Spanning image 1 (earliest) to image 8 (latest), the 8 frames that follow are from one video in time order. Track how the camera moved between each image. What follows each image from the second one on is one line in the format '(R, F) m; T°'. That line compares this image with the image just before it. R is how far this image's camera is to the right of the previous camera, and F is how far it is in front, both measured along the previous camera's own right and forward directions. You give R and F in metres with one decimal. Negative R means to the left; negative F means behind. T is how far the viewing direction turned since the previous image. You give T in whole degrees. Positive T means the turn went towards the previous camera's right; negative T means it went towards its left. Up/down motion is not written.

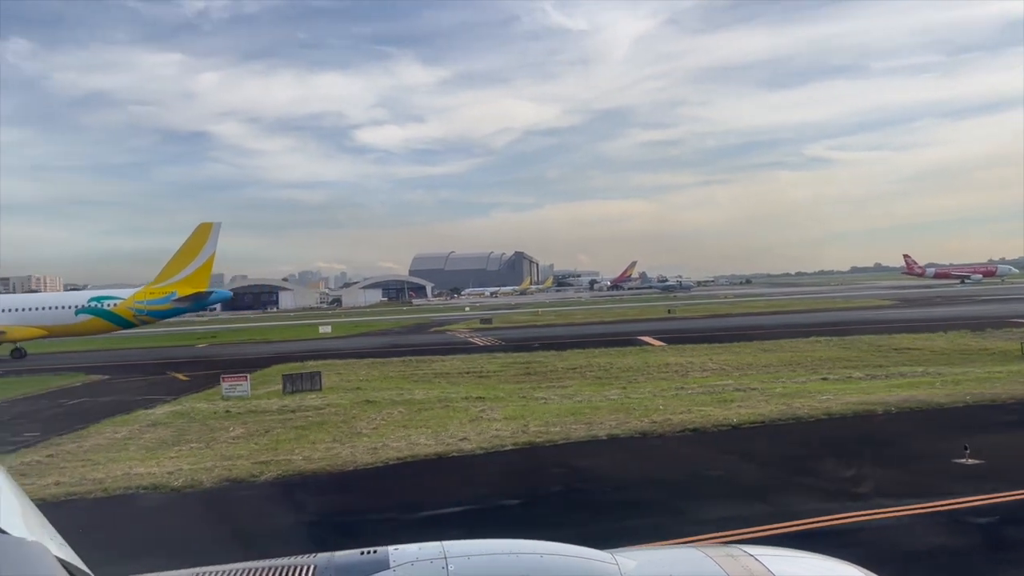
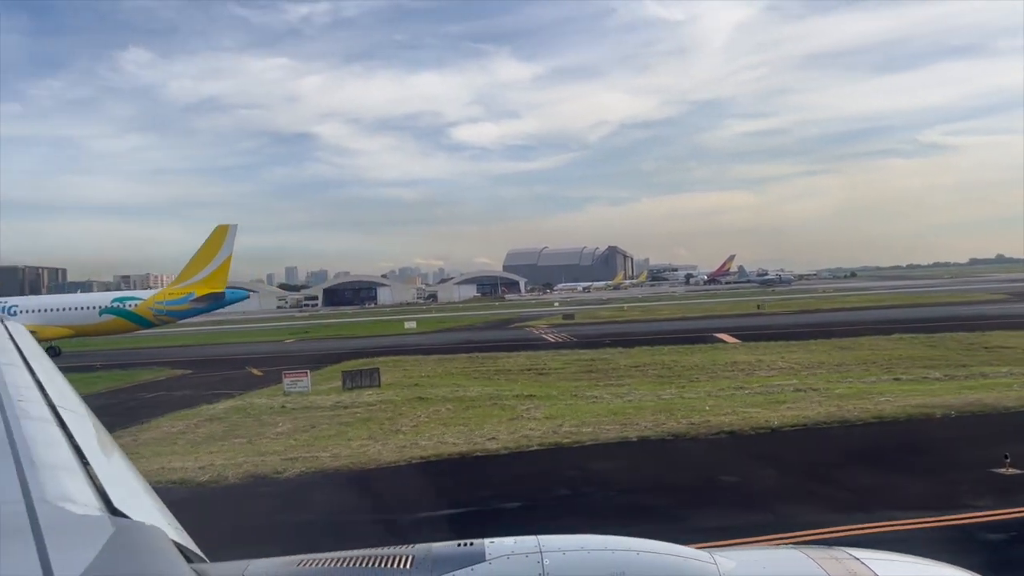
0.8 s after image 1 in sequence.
(+1.1, +0.2) m; -6°
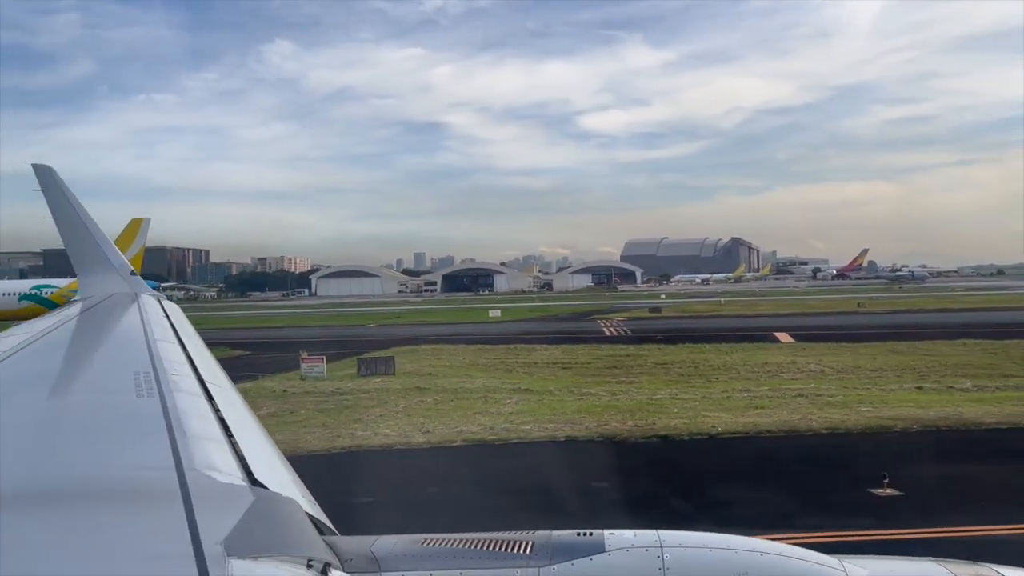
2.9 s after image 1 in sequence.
(+3.0, +0.2) m; -8°
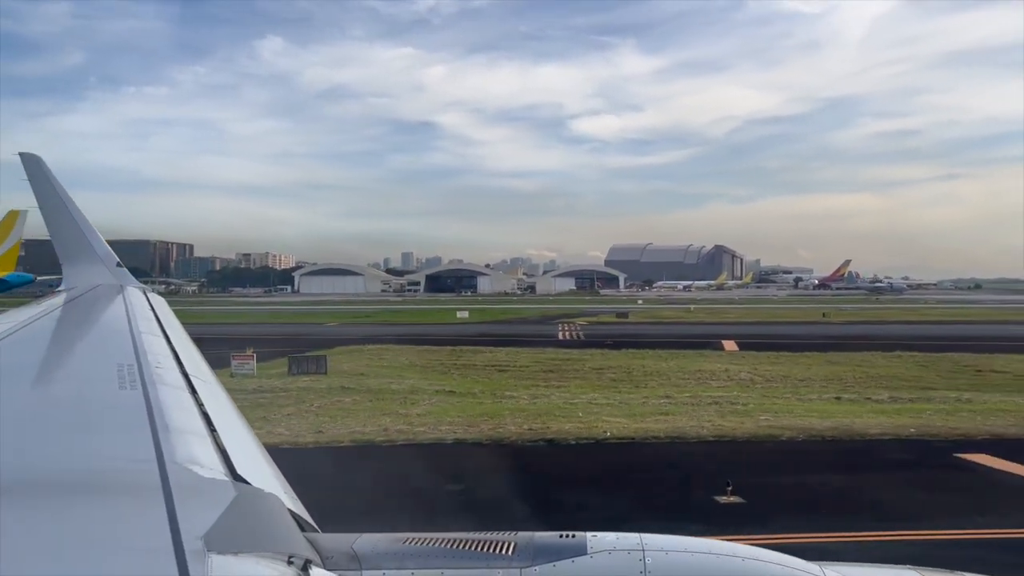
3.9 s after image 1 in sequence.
(+1.5, -0.1) m; +1°
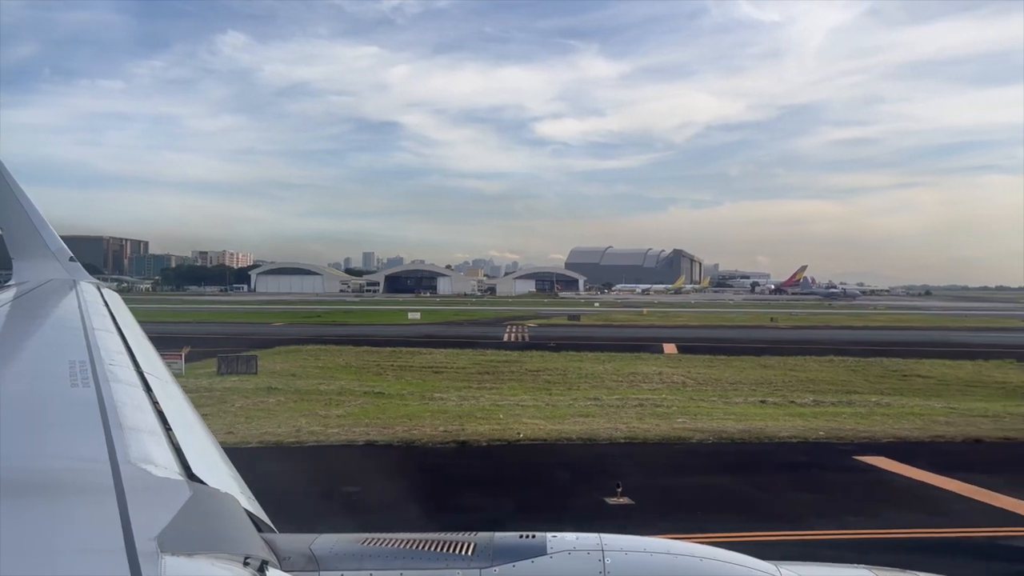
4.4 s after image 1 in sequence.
(+0.8, 0.0) m; +3°
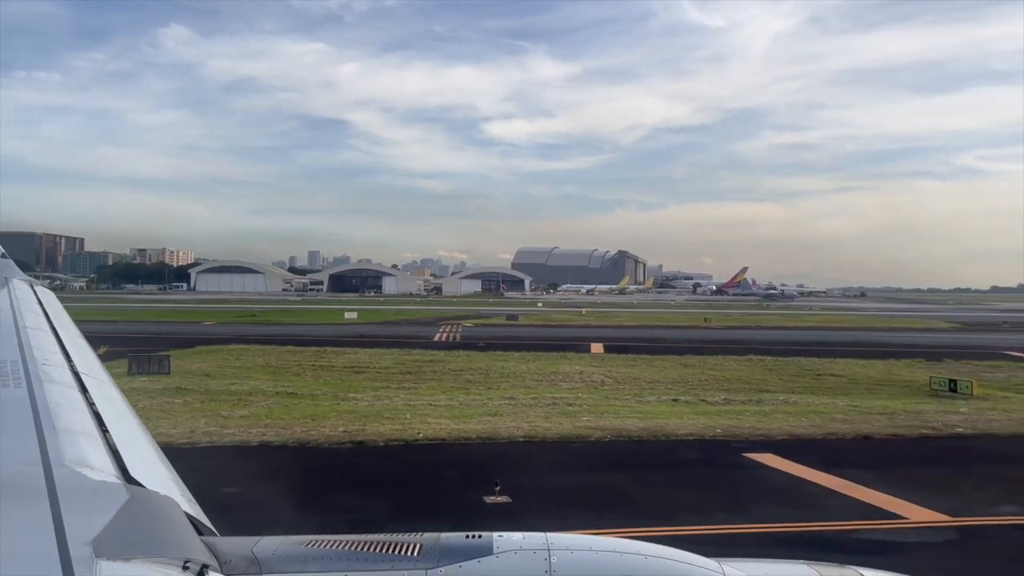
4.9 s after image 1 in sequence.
(+0.8, 0.0) m; +4°
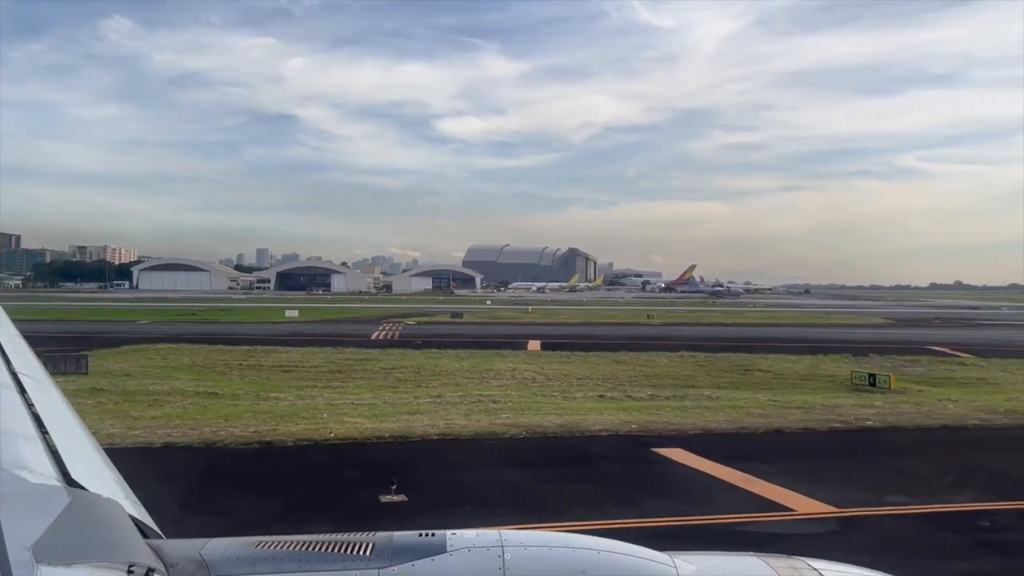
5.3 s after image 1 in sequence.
(+0.6, 0.0) m; +3°
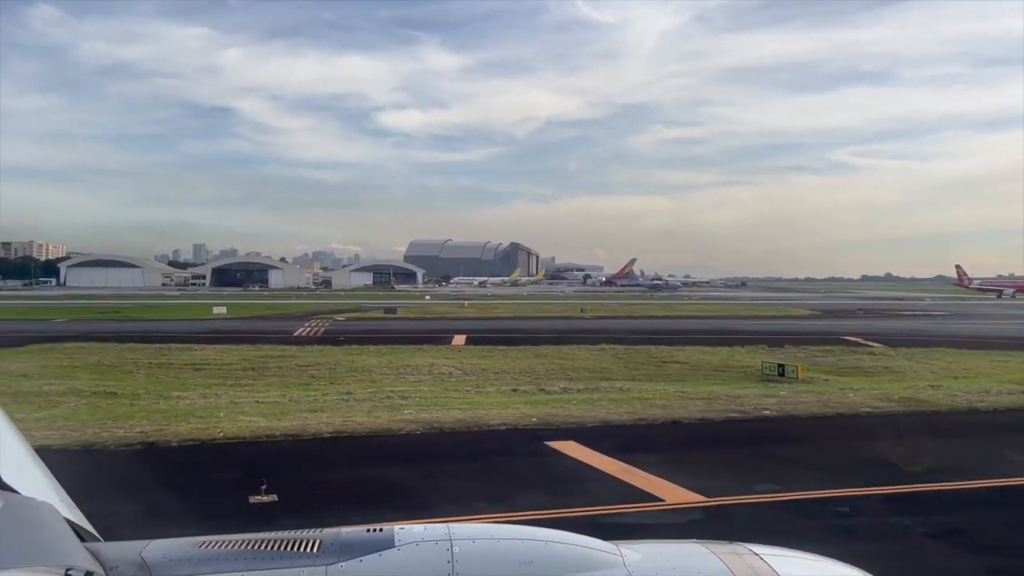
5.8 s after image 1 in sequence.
(+0.8, +0.1) m; +4°
